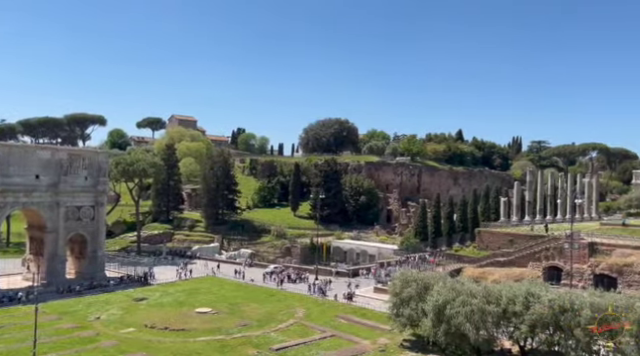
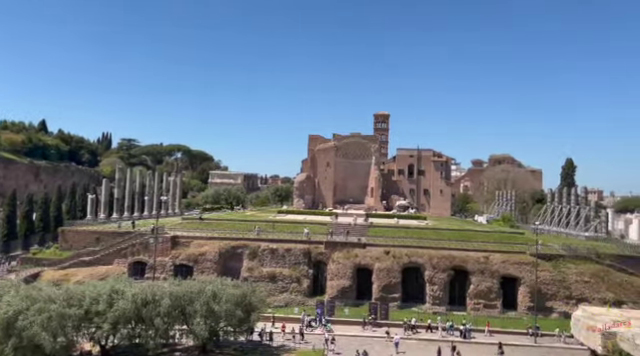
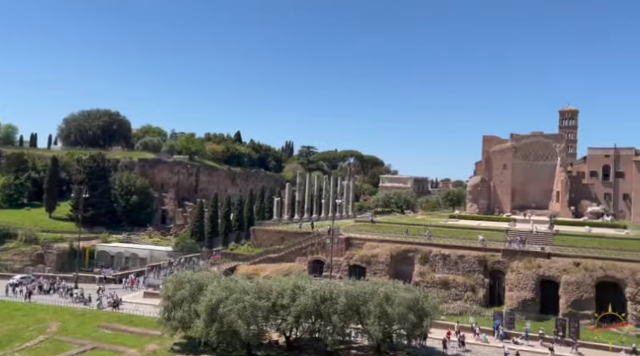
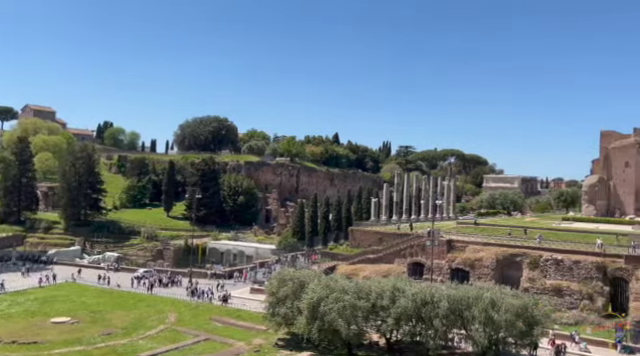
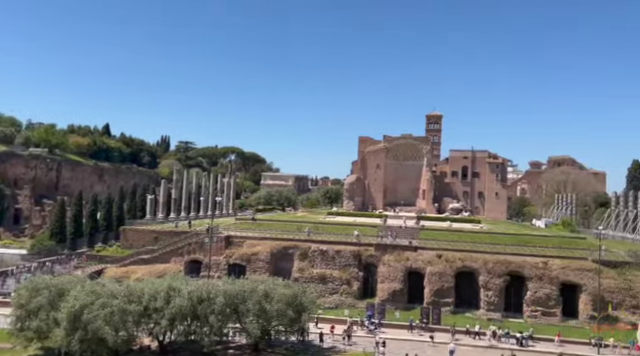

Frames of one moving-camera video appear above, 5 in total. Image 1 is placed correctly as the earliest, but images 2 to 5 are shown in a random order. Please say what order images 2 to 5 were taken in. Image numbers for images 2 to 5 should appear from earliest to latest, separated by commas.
4, 3, 5, 2
